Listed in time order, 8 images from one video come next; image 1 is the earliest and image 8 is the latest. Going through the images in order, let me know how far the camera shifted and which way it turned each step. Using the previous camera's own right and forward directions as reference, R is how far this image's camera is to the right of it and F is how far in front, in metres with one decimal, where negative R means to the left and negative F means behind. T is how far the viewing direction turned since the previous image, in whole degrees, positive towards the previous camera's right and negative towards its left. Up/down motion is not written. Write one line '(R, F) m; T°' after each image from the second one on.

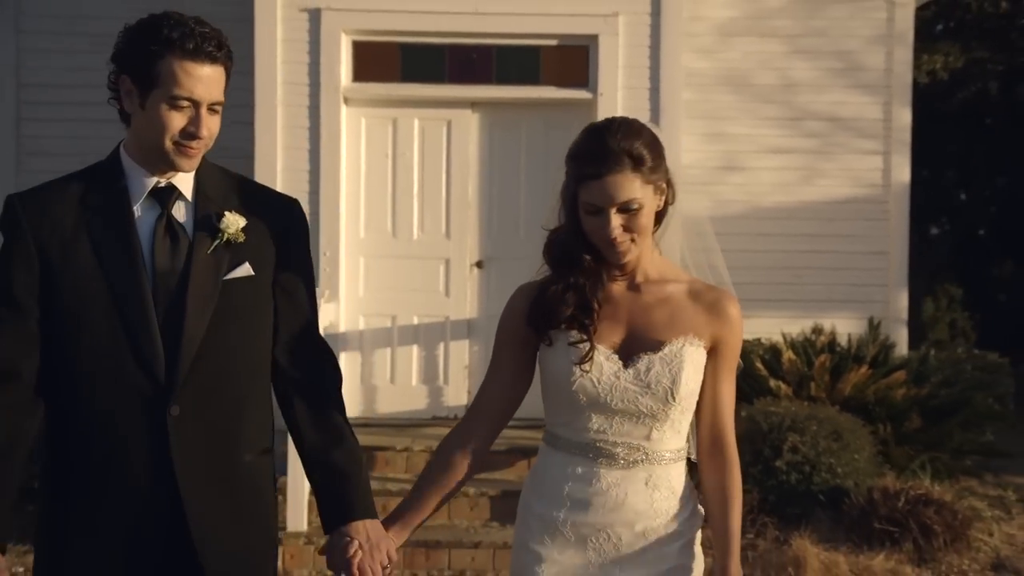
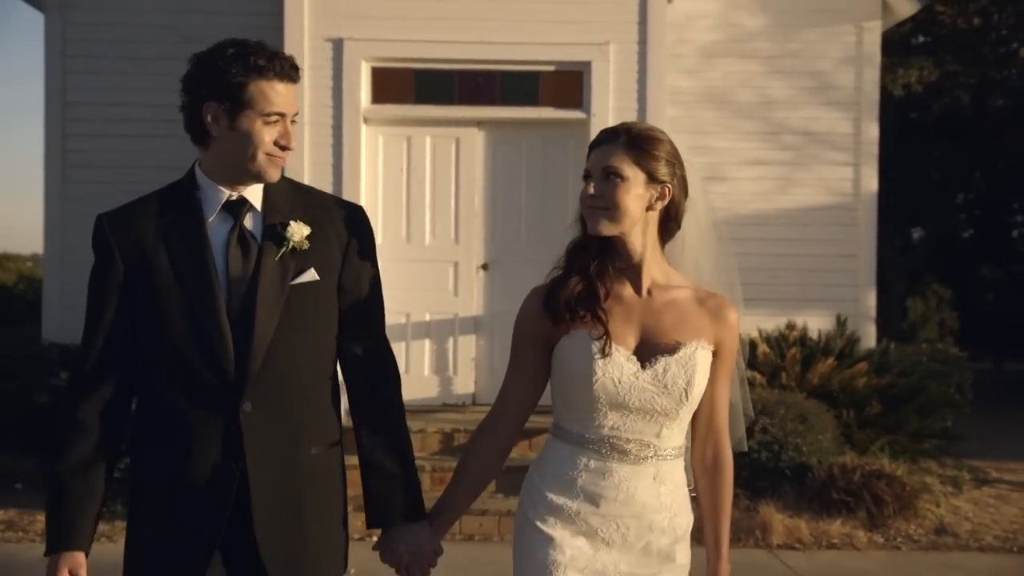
(0.0, -0.9) m; 0°
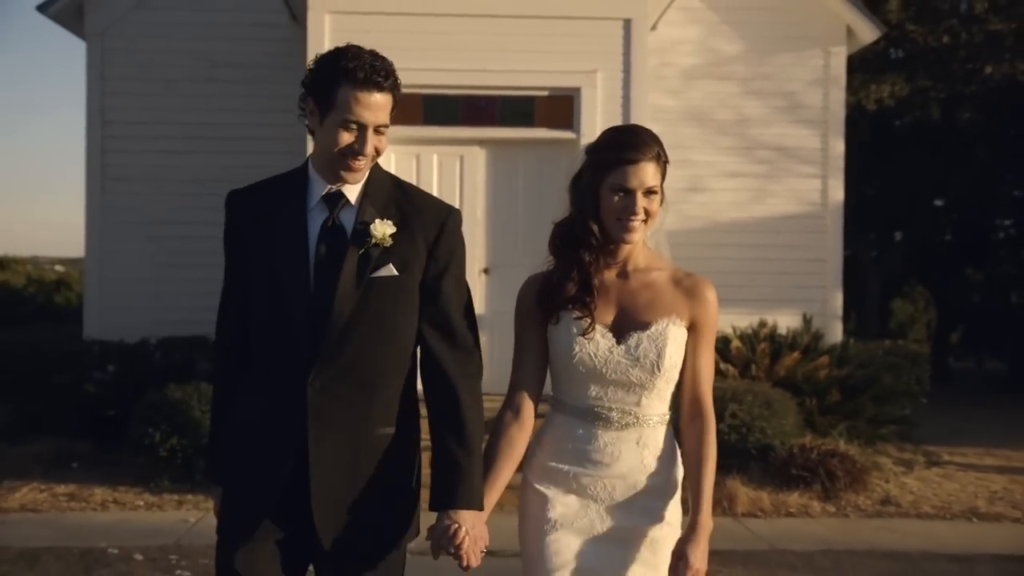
(0.0, -1.0) m; 0°
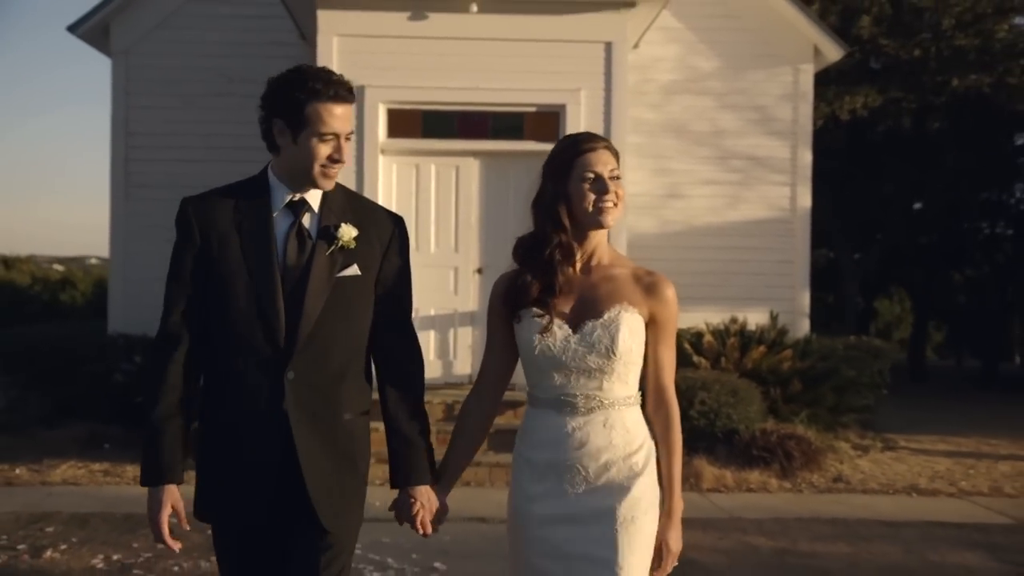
(+0.1, -0.9) m; 0°
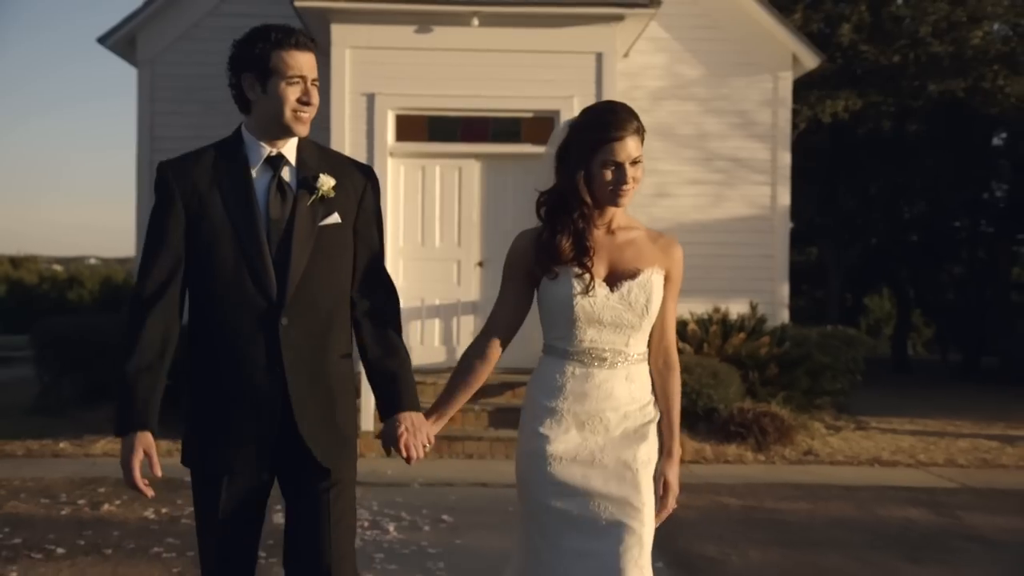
(0.0, -0.9) m; 0°
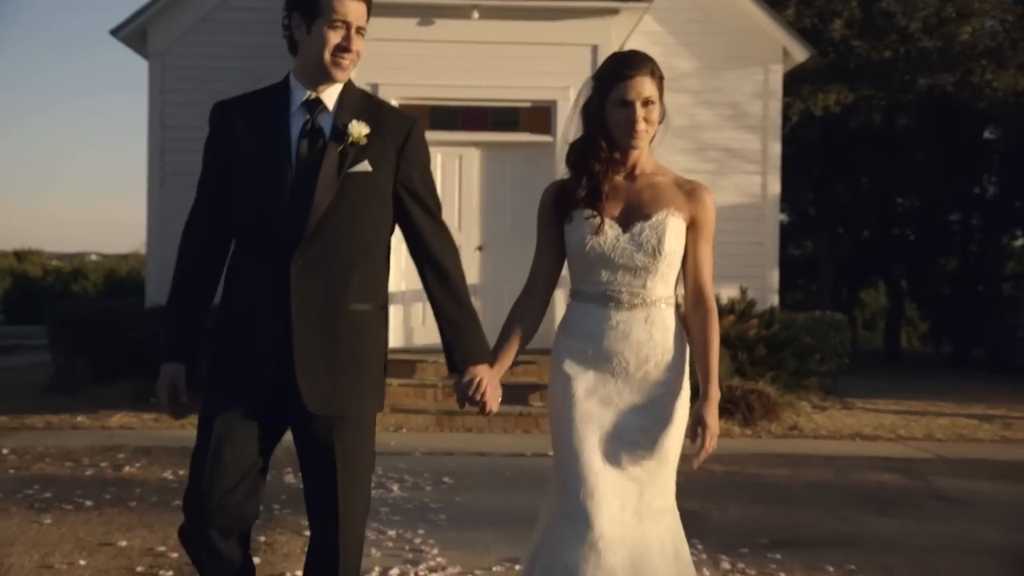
(0.0, -0.5) m; 0°
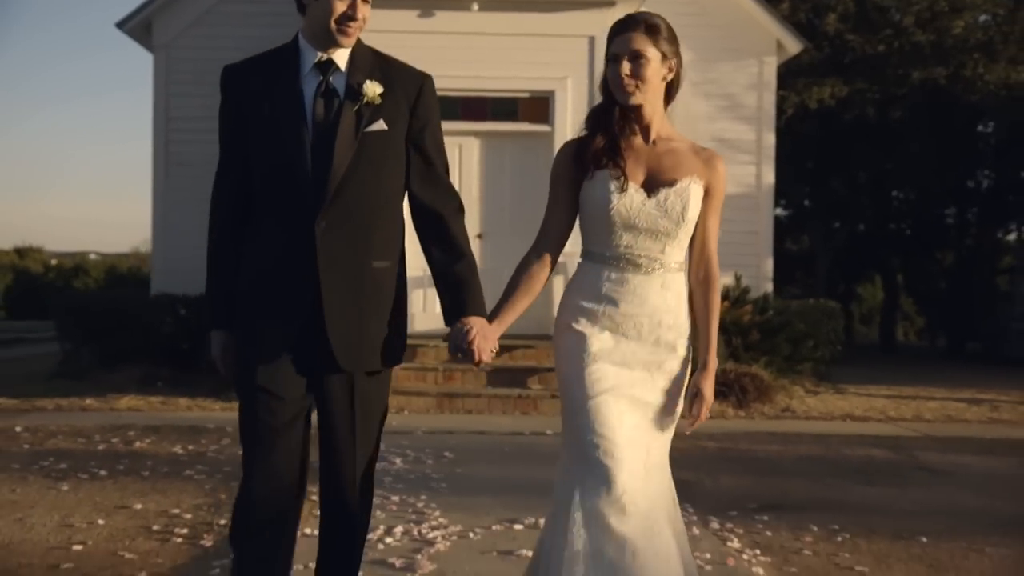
(0.0, -0.2) m; 0°
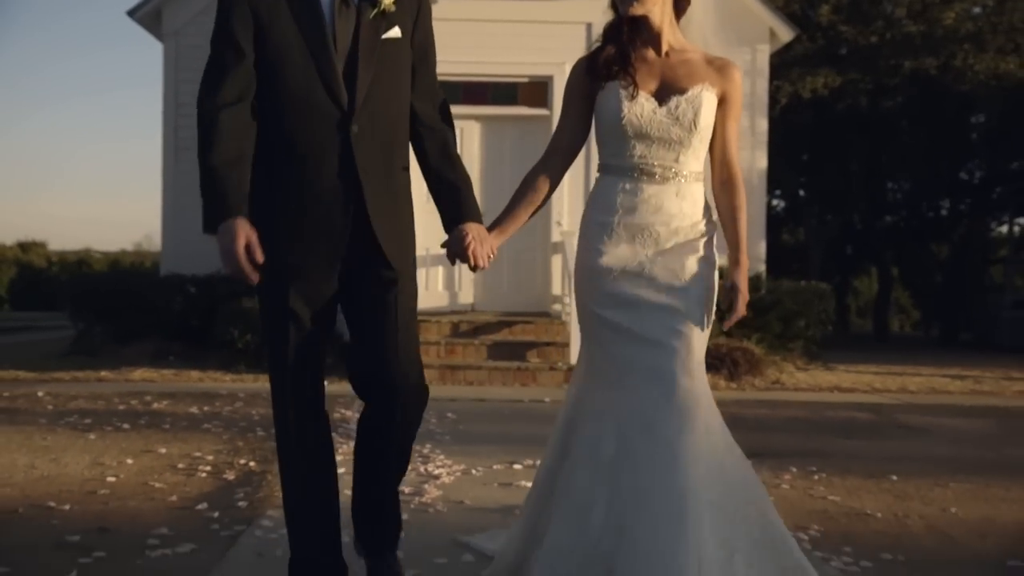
(0.0, -0.4) m; 0°
